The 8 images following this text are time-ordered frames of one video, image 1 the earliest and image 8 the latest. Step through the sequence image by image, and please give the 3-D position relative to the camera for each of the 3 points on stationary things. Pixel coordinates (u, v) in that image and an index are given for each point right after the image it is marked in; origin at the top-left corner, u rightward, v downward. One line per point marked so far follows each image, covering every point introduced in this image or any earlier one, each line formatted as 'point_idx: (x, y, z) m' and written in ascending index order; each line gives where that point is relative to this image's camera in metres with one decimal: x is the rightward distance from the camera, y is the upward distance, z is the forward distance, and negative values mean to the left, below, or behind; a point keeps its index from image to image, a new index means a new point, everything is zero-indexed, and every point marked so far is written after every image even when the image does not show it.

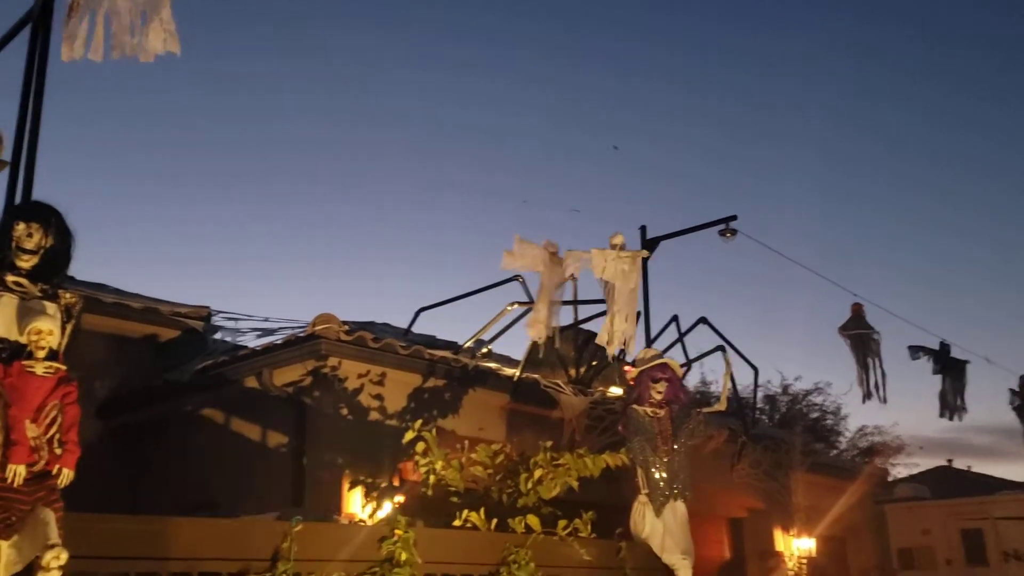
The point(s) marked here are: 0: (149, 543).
0: (-1.2, -0.8, +3.0) m
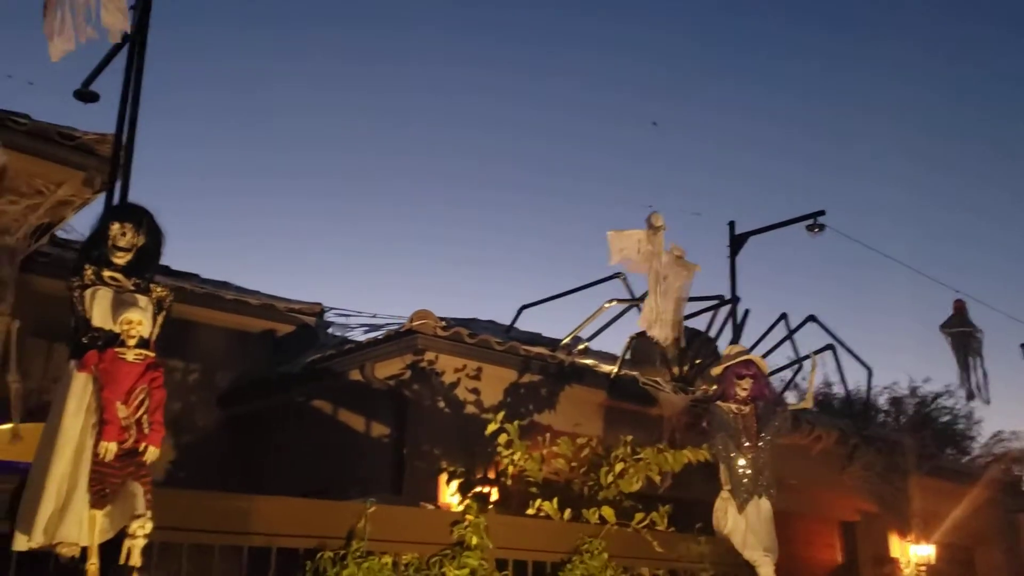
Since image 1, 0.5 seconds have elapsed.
0: (-1.0, -0.8, +3.3) m
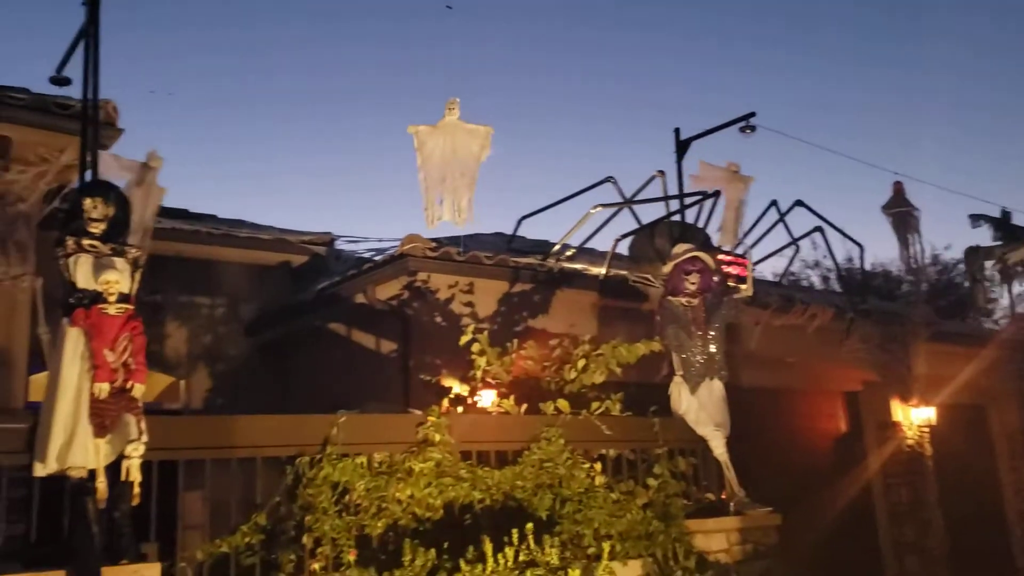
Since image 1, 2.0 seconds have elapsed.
0: (-1.2, -0.6, +3.9) m
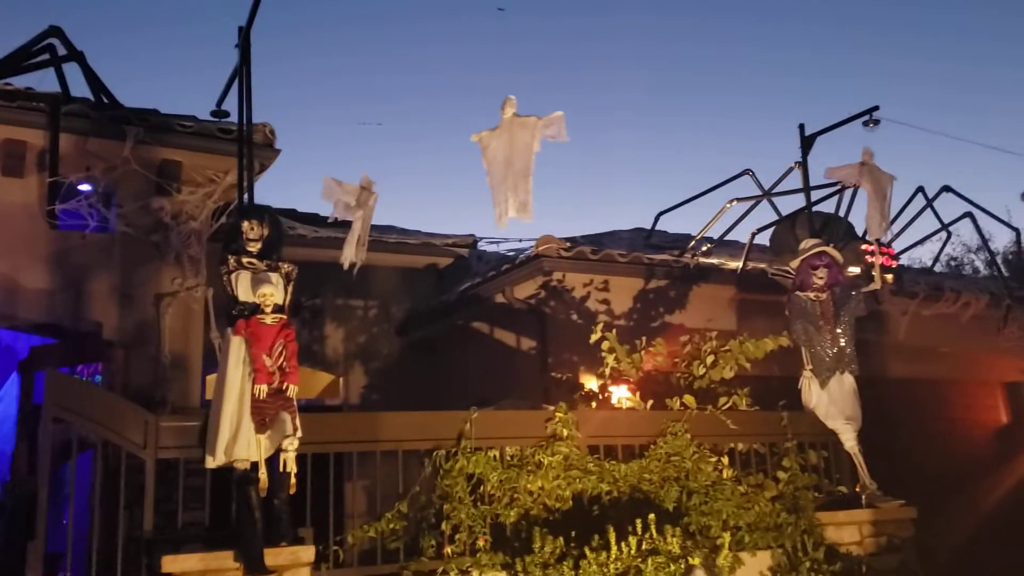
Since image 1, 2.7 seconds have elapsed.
0: (-0.7, -0.7, +4.3) m
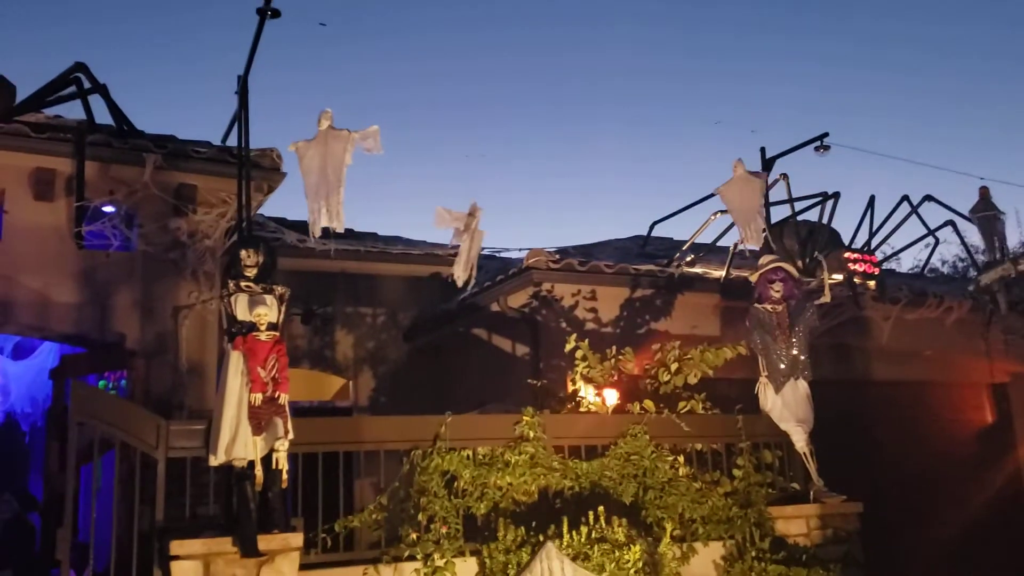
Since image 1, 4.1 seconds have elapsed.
0: (-0.9, -0.8, +4.9) m
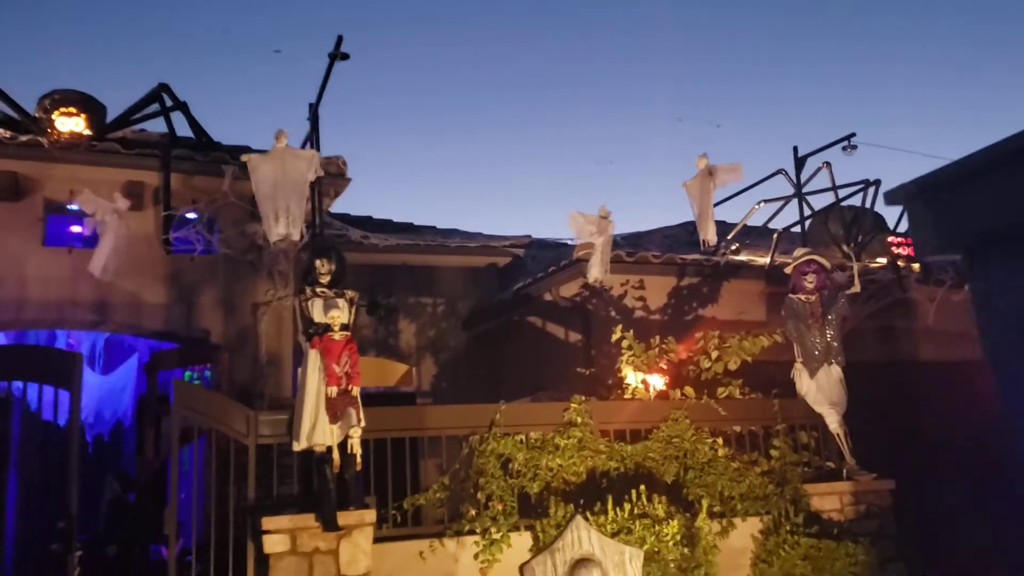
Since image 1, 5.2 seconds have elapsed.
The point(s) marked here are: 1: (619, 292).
0: (-0.6, -0.8, +5.5) m
1: (+1.1, 0.0, +9.3) m
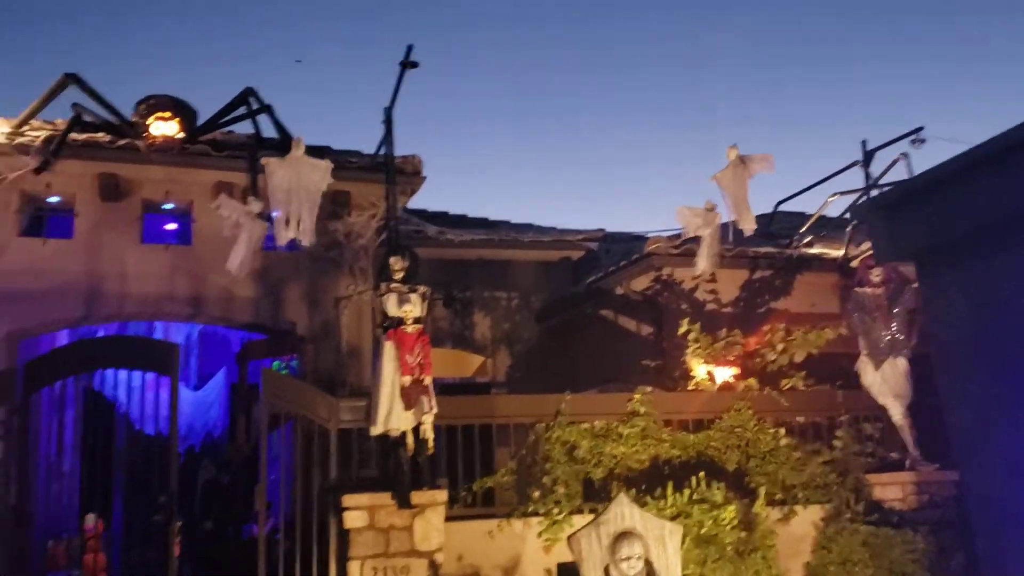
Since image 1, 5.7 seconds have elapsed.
0: (-0.2, -0.7, +5.8) m
1: (+1.8, 0.0, +9.4) m
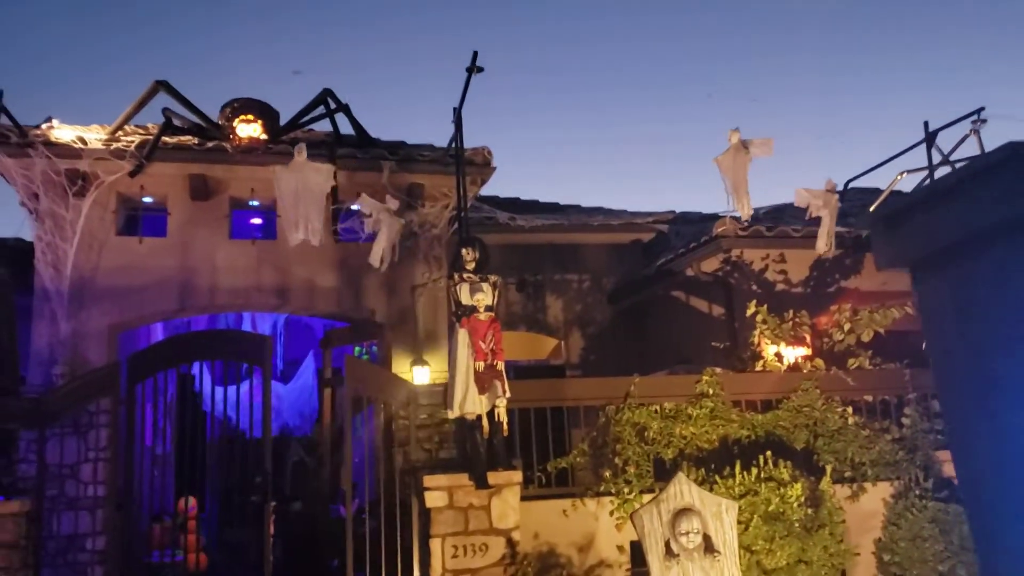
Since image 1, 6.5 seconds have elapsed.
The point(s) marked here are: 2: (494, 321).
0: (+0.3, -0.7, +6.0) m
1: (+2.5, +0.2, +9.5) m
2: (-0.1, -0.2, +5.9) m
